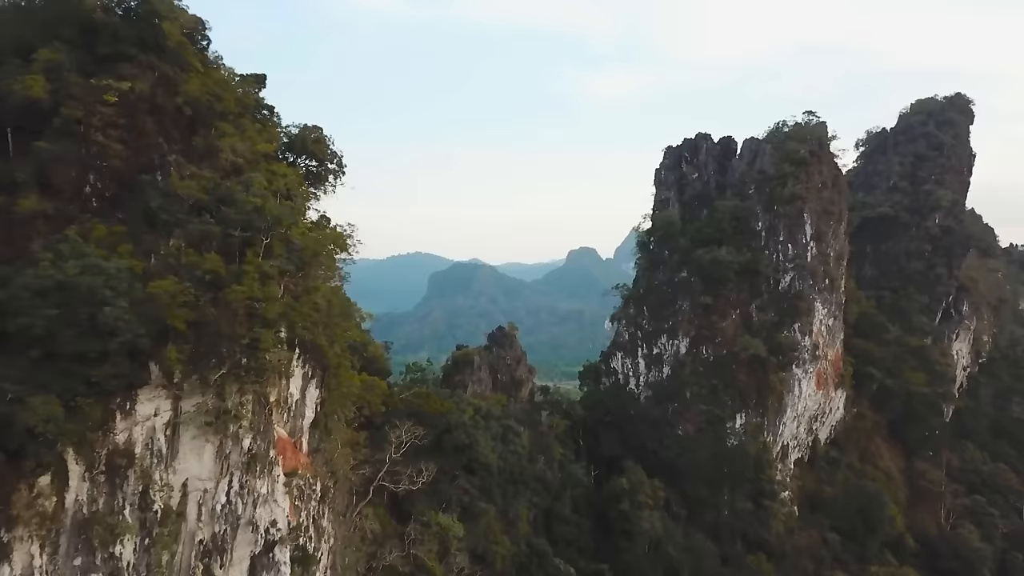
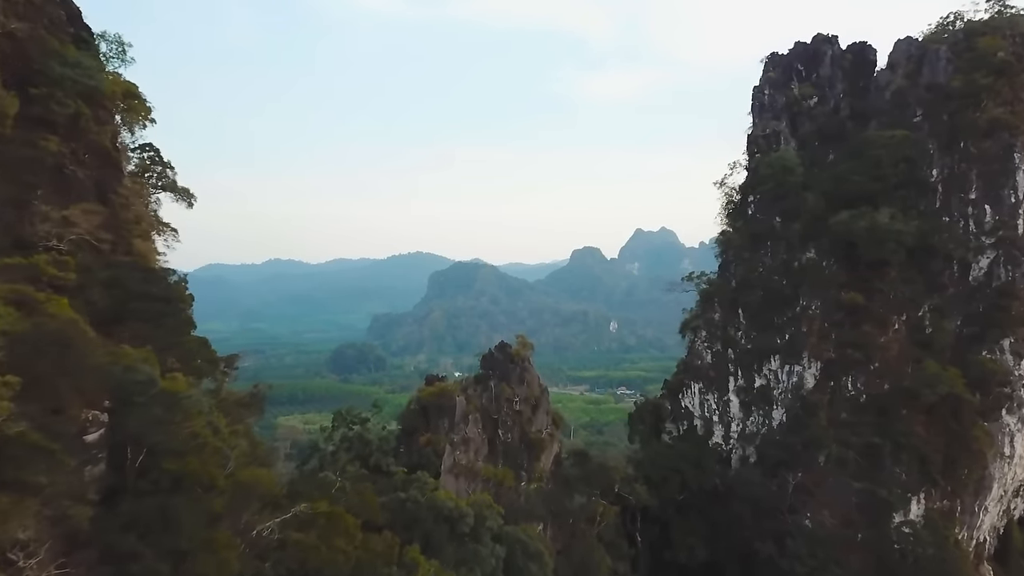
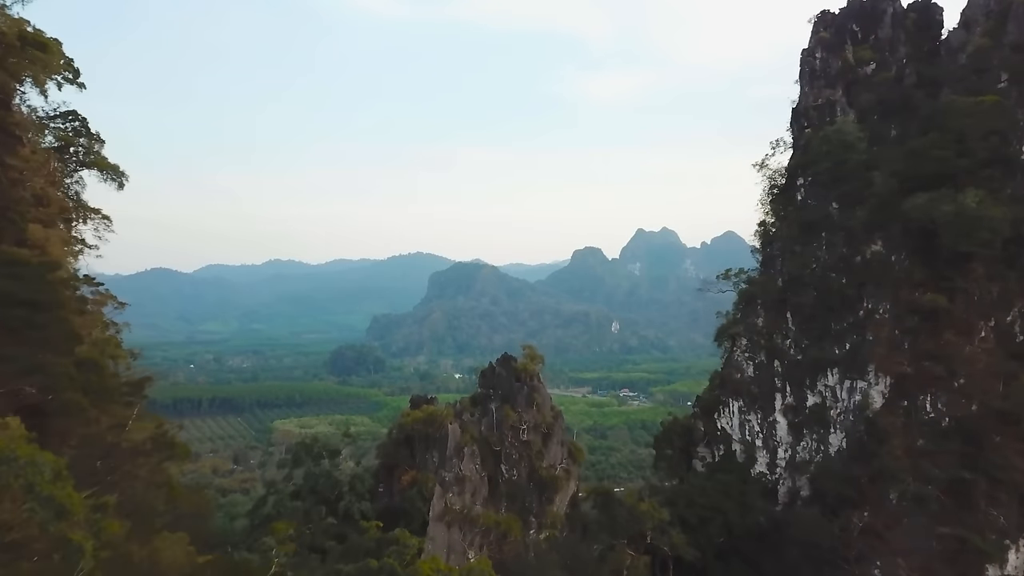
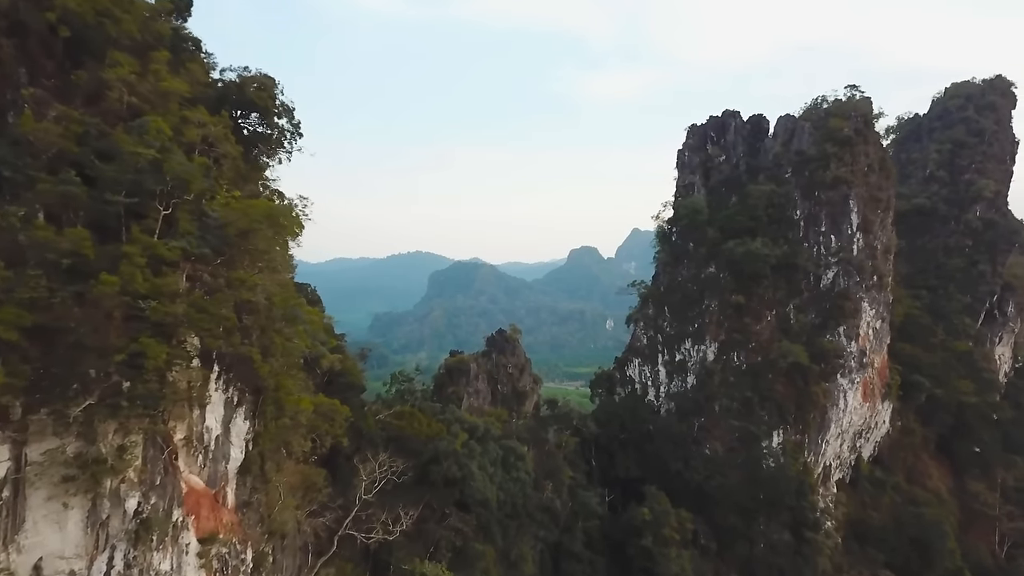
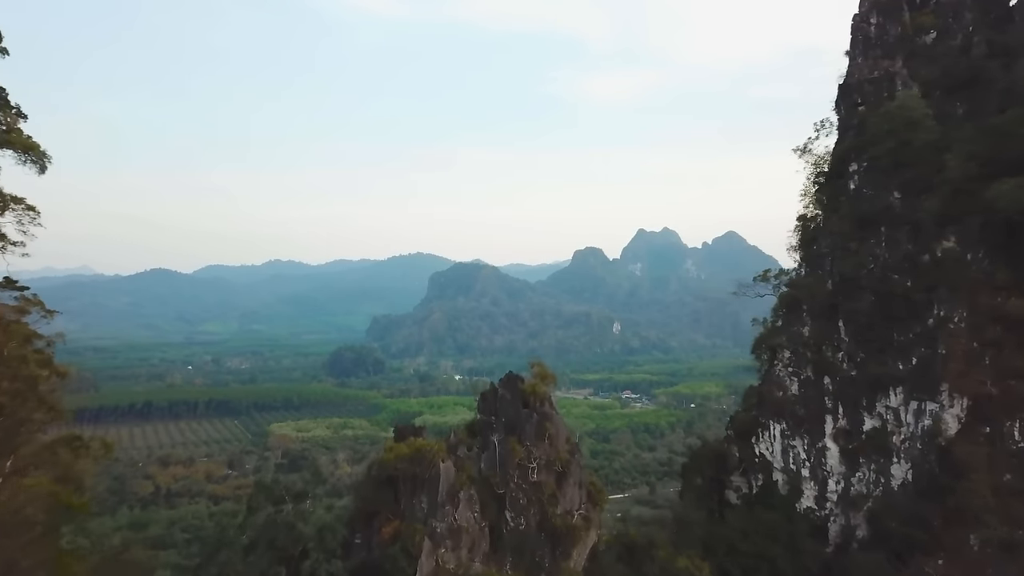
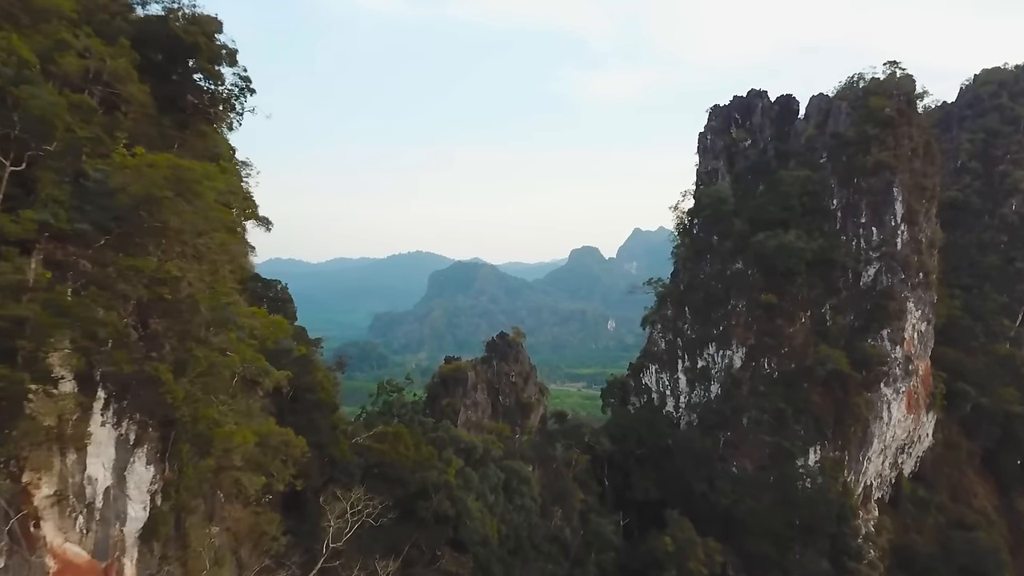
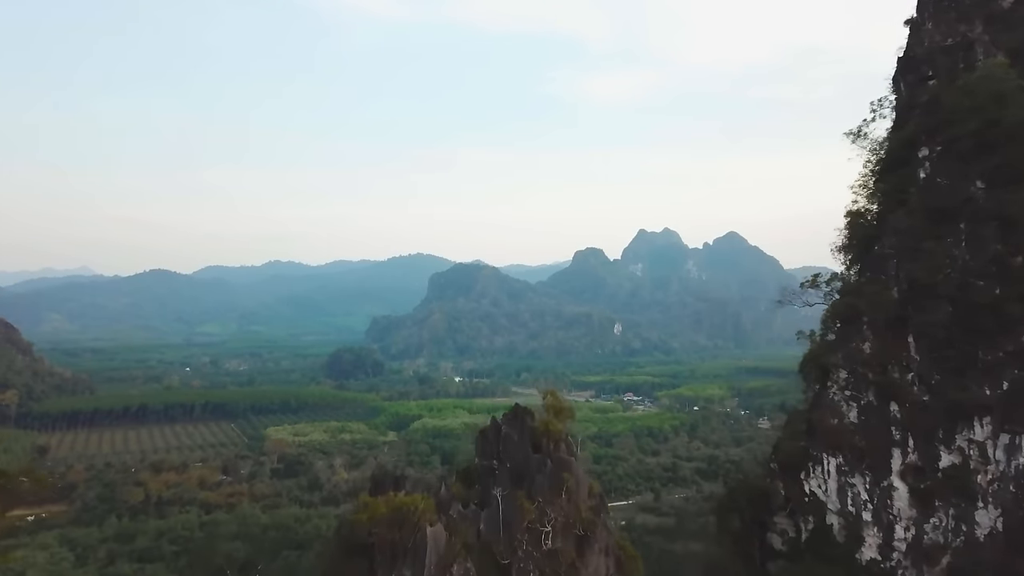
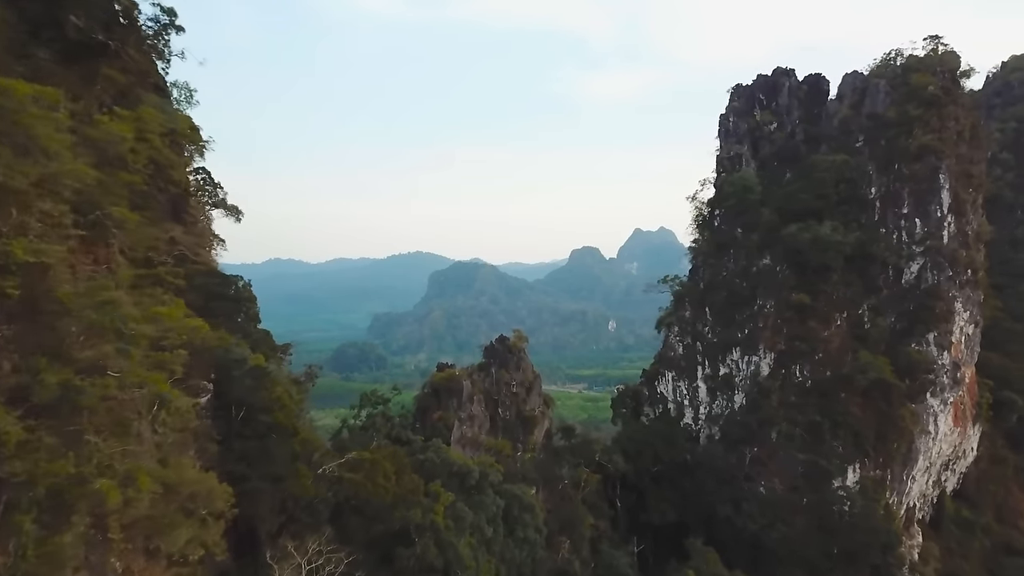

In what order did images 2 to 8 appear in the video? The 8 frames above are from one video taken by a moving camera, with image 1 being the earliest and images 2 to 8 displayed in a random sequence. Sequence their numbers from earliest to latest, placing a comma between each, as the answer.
4, 6, 8, 2, 3, 5, 7
